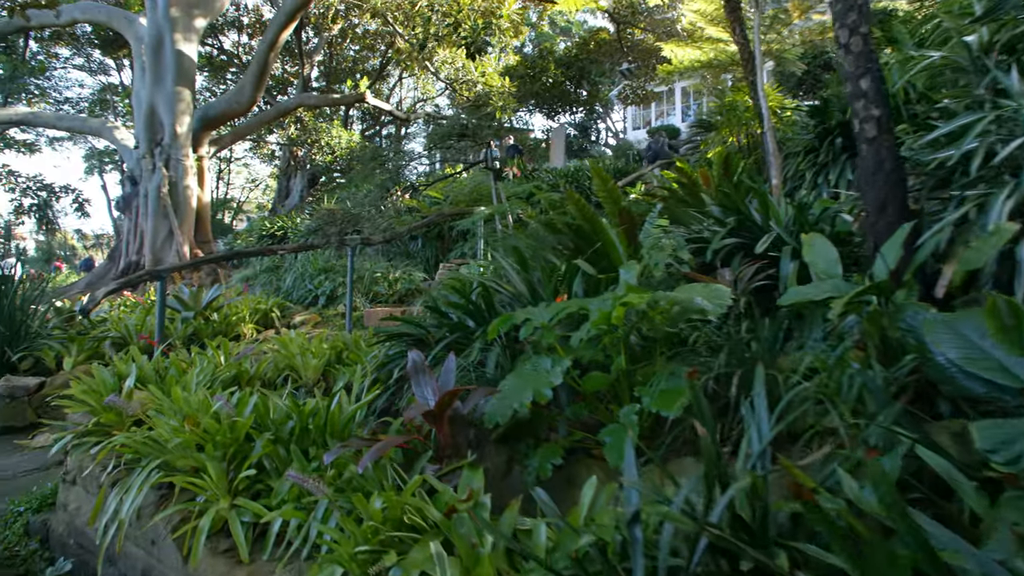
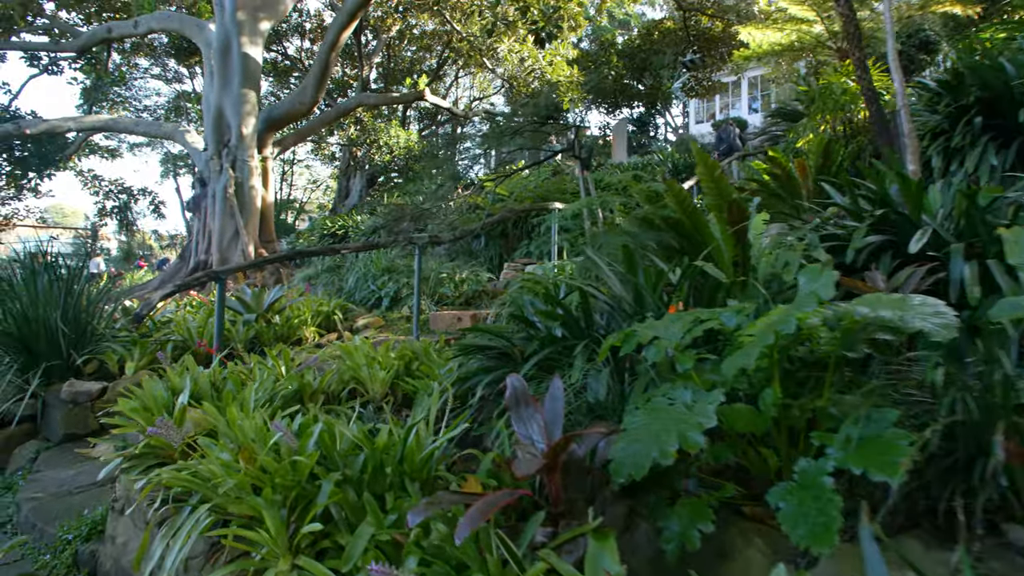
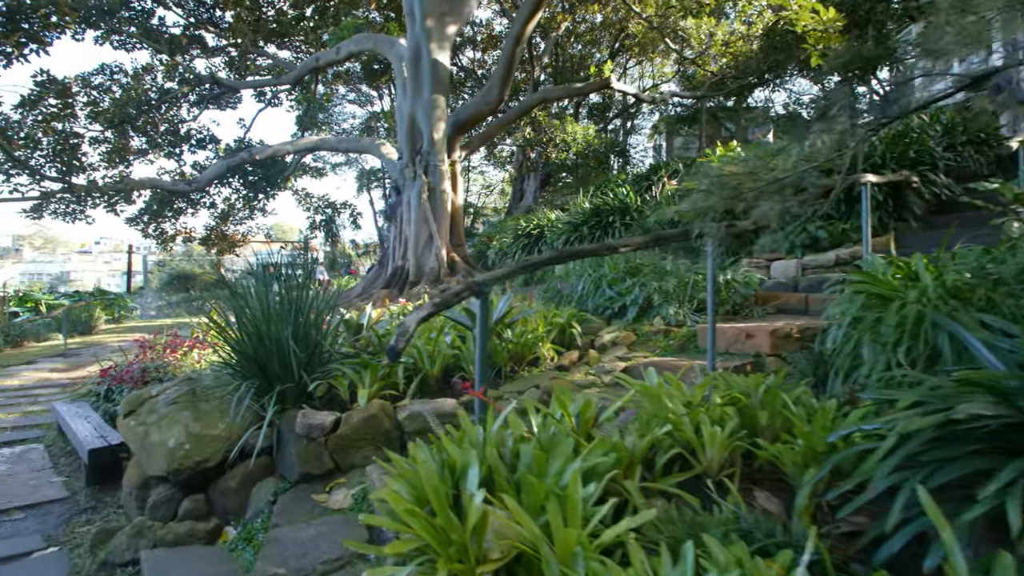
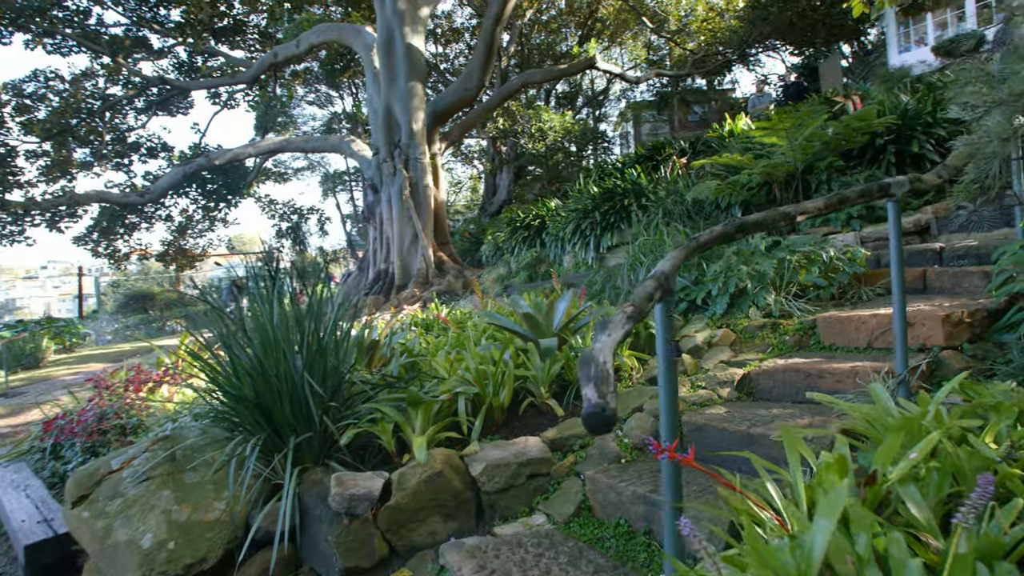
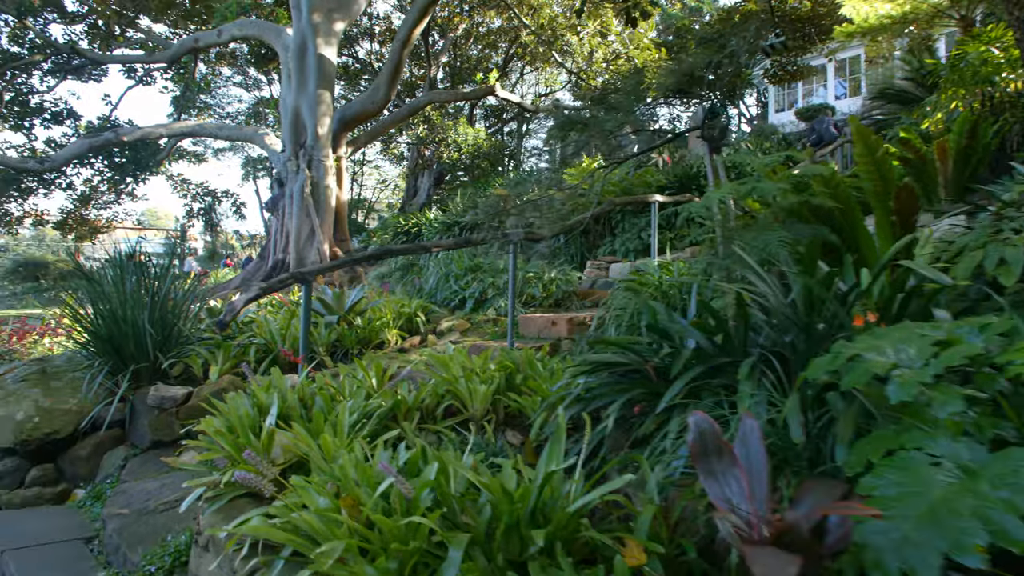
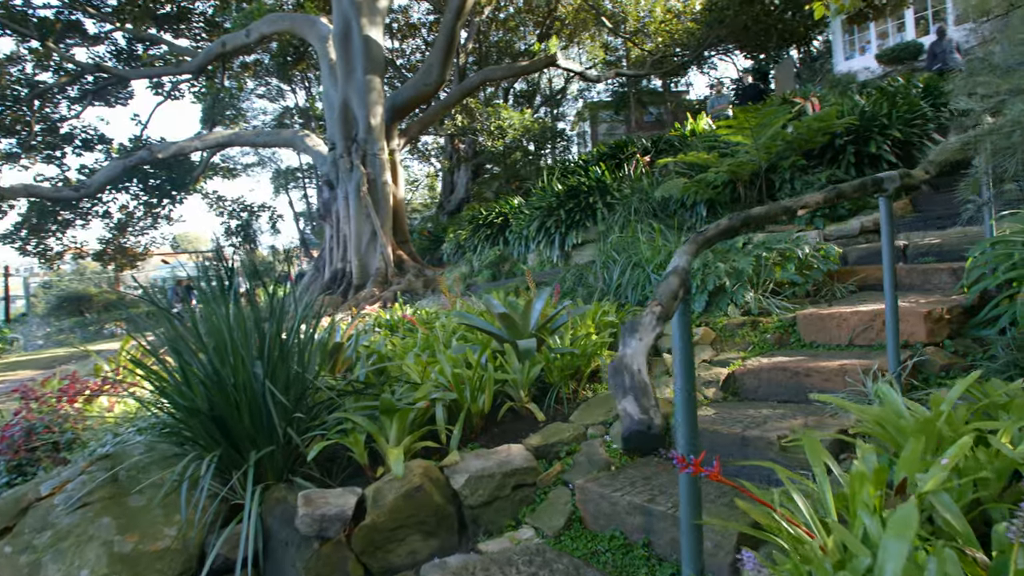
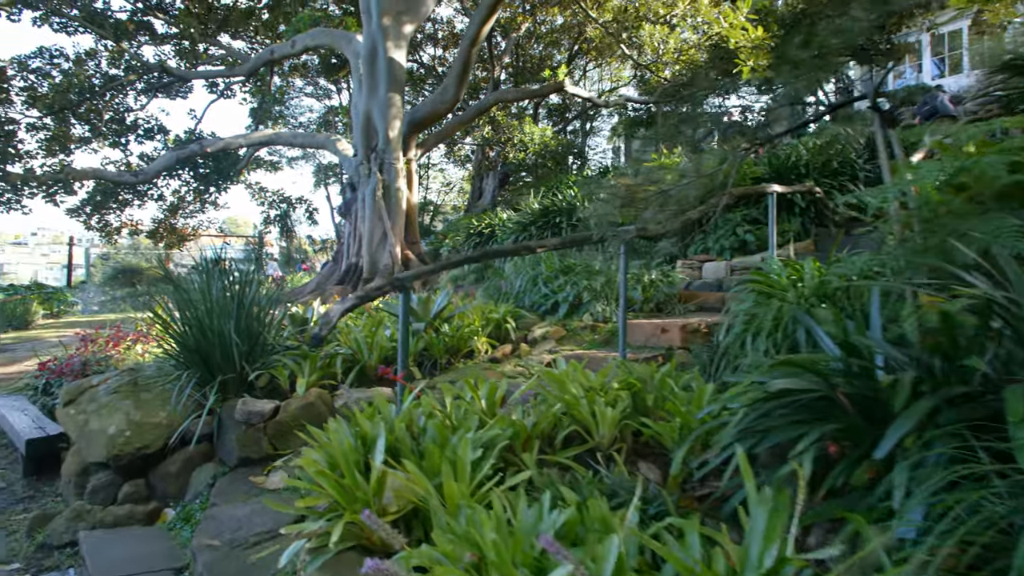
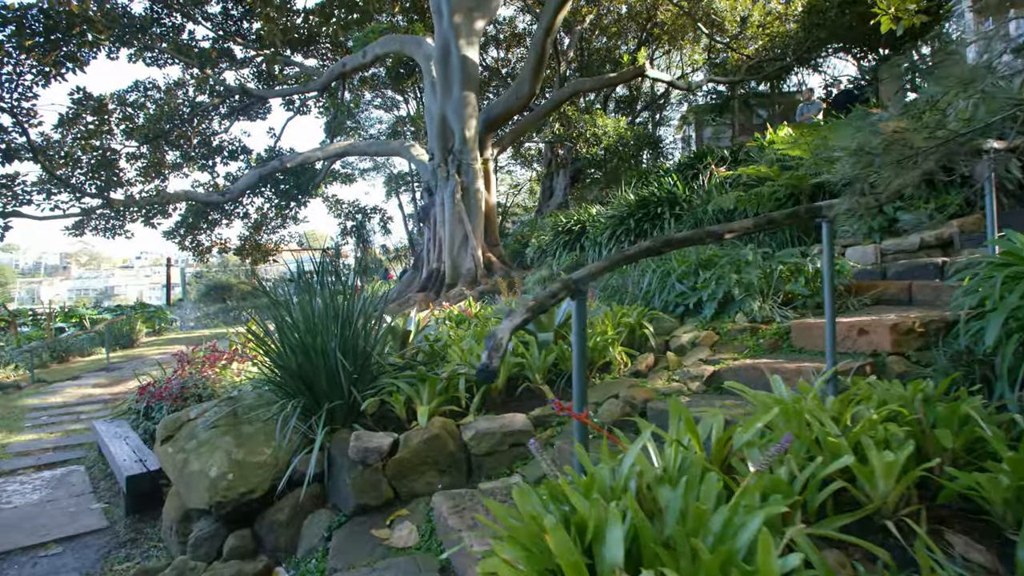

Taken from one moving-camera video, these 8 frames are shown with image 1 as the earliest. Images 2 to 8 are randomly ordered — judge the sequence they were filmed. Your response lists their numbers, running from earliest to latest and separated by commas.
2, 5, 7, 3, 8, 4, 6
